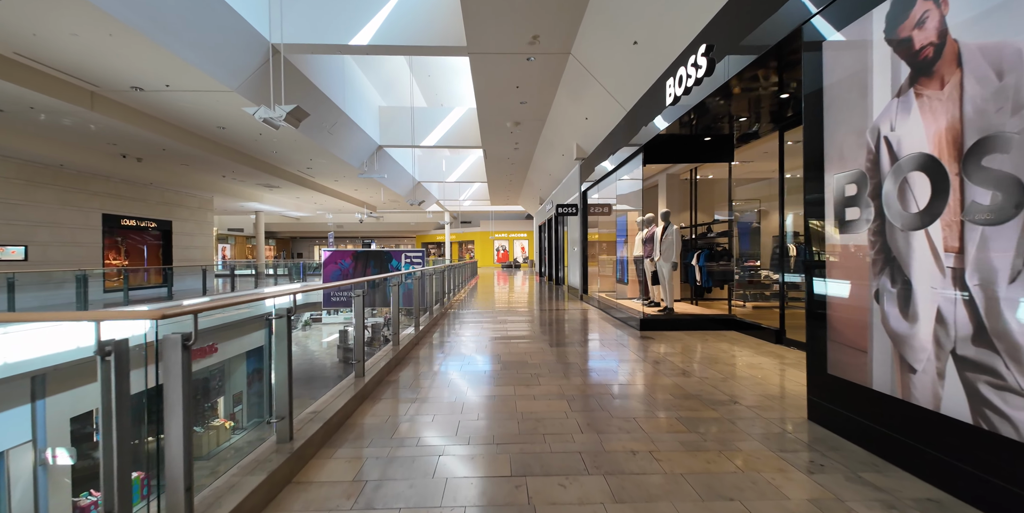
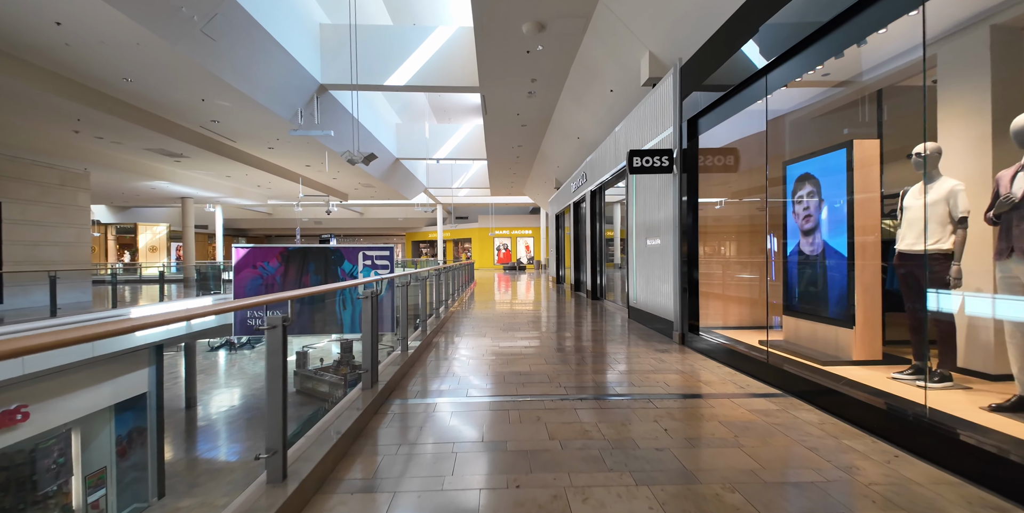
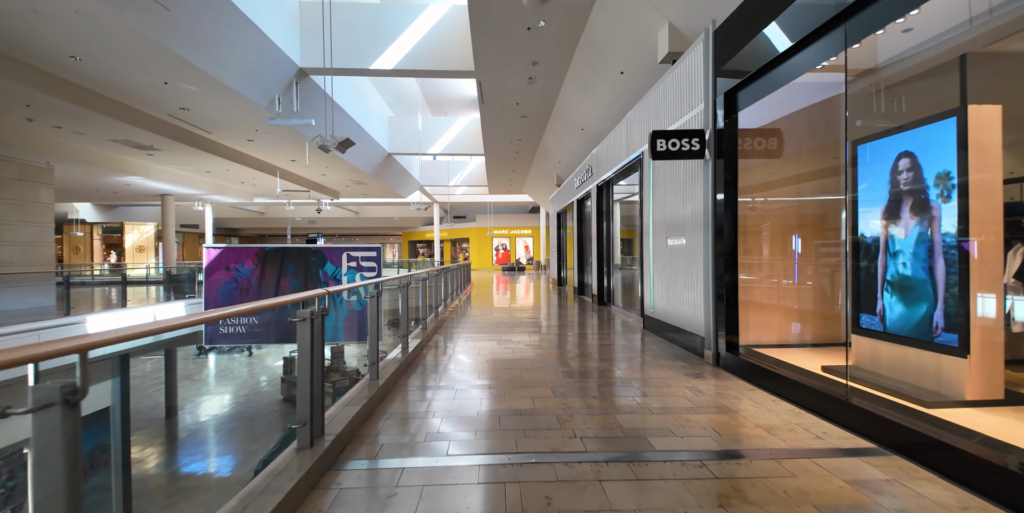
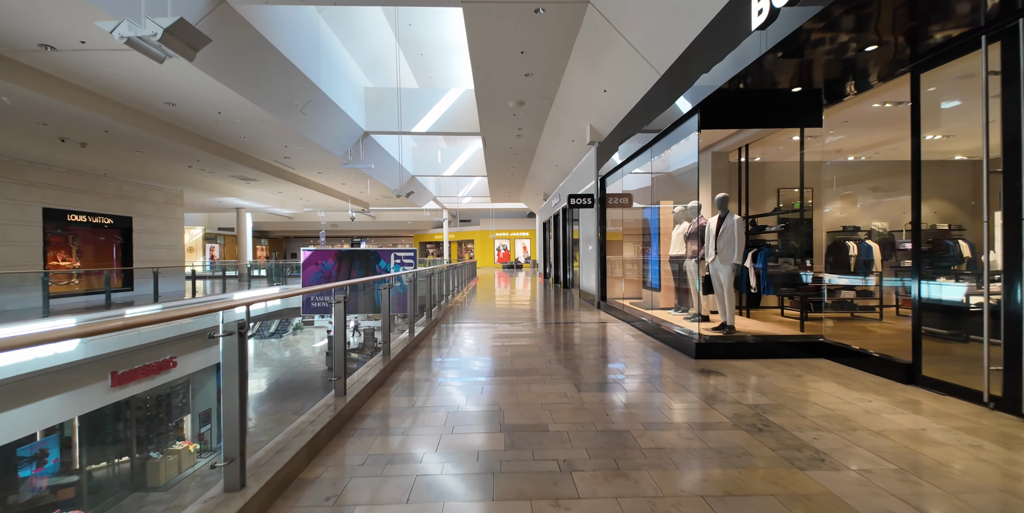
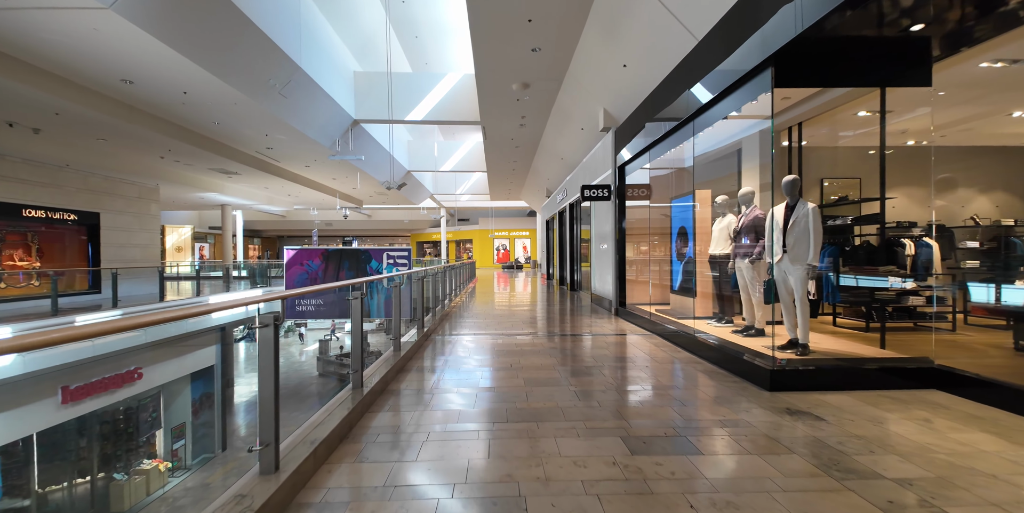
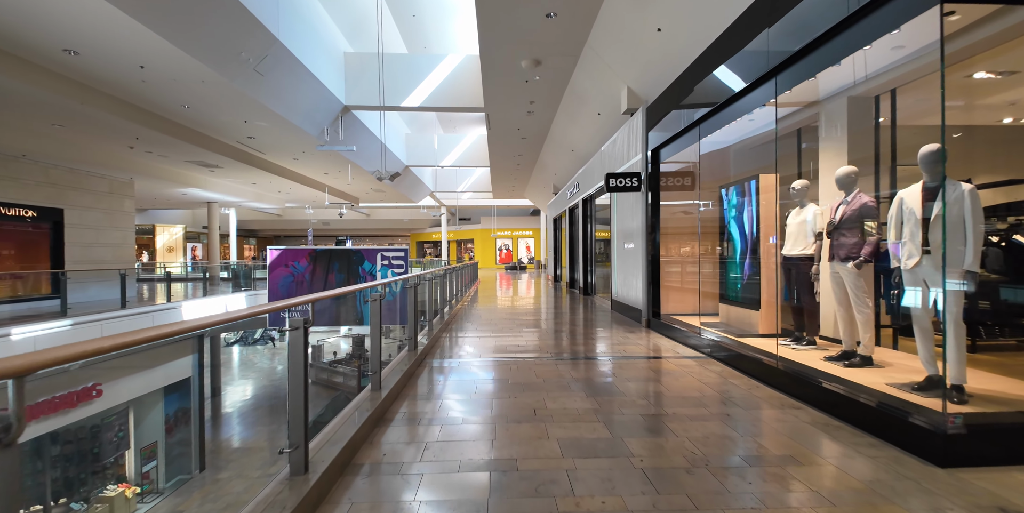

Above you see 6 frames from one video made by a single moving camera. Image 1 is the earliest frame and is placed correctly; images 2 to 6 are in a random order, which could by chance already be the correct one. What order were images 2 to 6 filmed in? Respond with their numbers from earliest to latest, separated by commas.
4, 5, 6, 2, 3
